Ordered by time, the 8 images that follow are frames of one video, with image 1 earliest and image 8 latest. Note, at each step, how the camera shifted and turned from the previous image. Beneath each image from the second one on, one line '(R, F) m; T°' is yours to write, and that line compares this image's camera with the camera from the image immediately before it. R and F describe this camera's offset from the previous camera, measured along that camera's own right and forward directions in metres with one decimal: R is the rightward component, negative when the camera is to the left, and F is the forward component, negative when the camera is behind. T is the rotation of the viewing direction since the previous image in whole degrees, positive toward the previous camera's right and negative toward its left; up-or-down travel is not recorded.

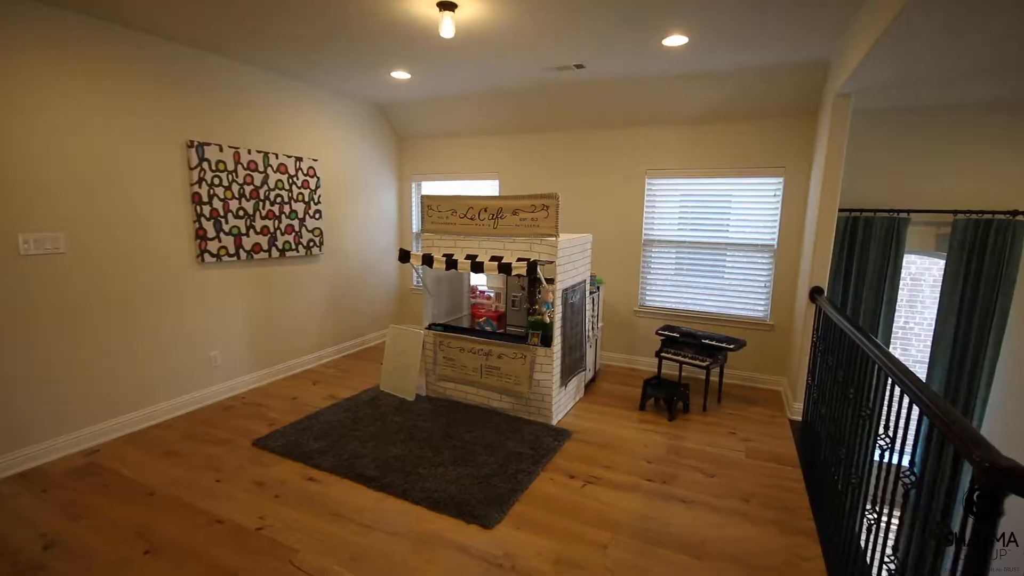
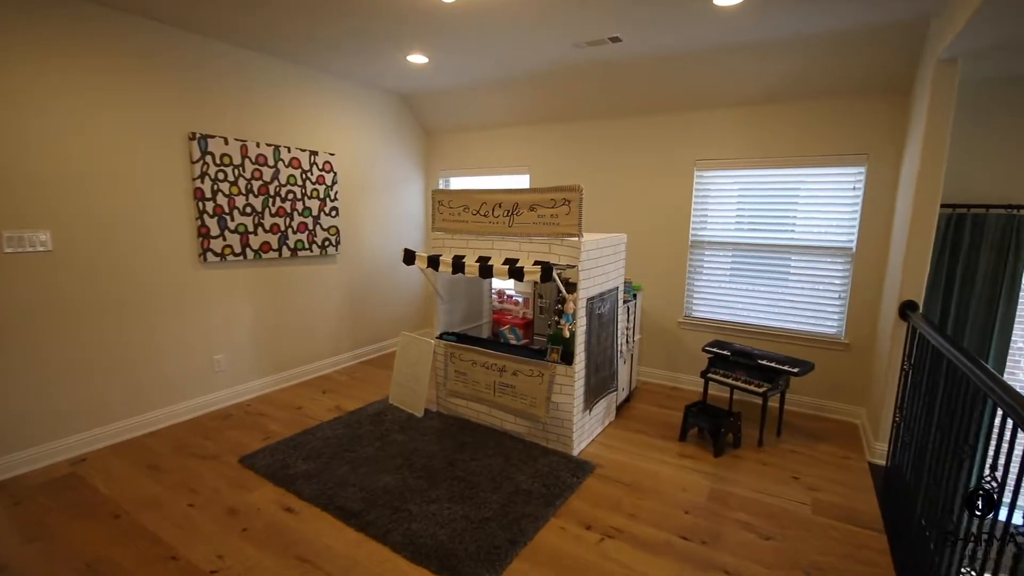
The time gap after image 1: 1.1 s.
(+0.2, +0.4) m; -6°
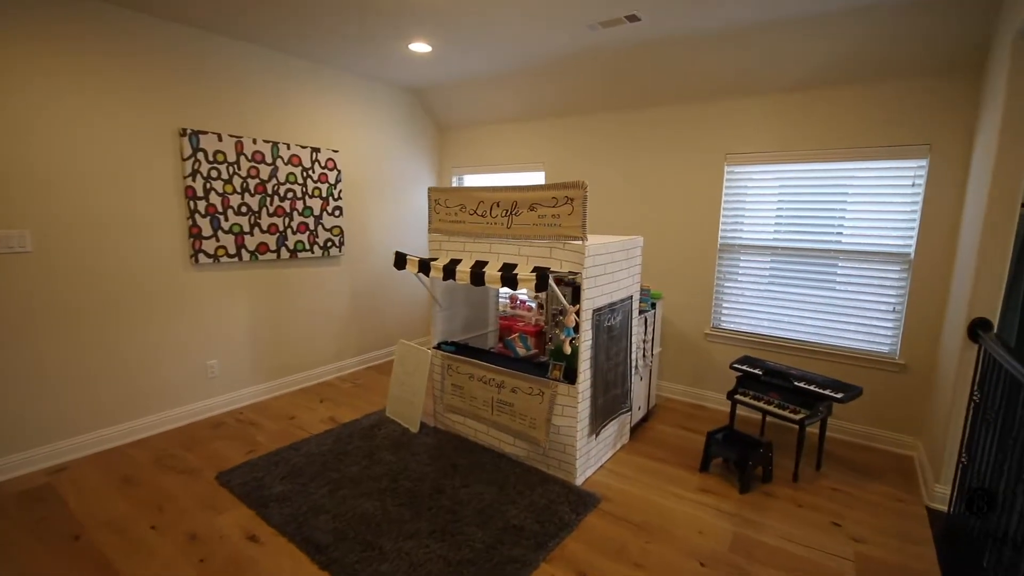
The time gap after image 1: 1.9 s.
(+0.2, +0.3) m; -4°
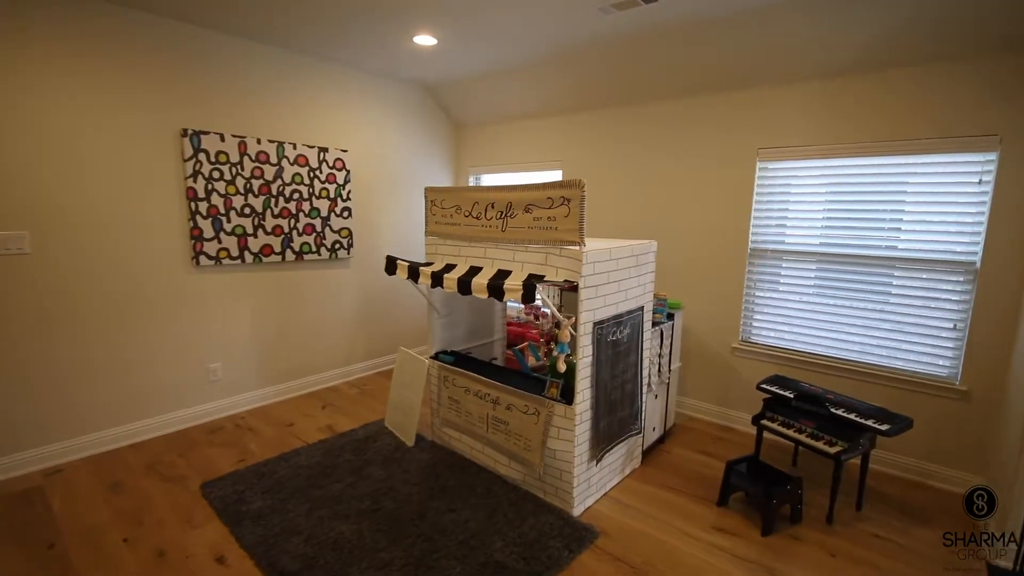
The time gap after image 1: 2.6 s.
(+0.2, +0.2) m; -5°
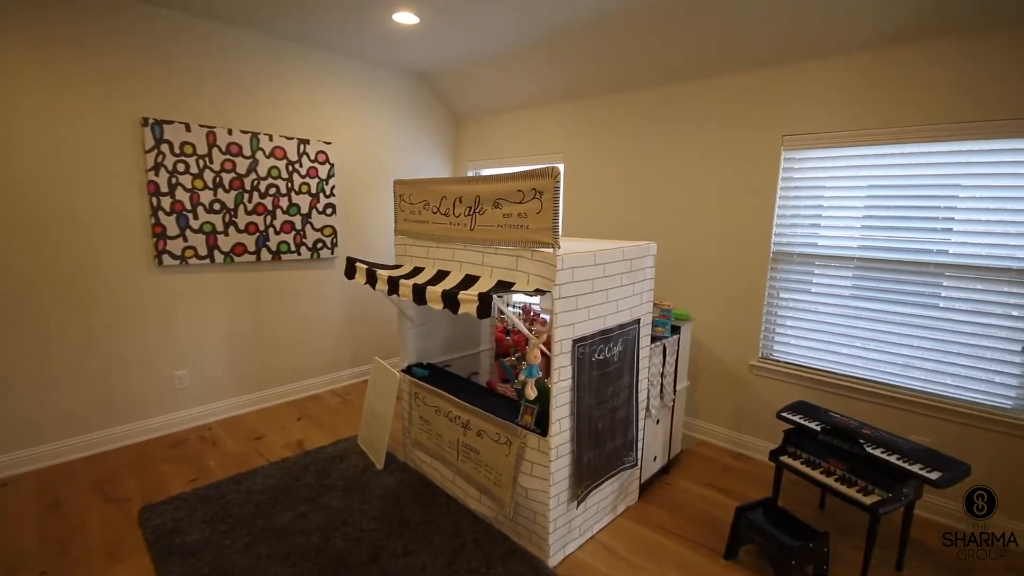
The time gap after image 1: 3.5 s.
(+0.2, +0.3) m; -3°
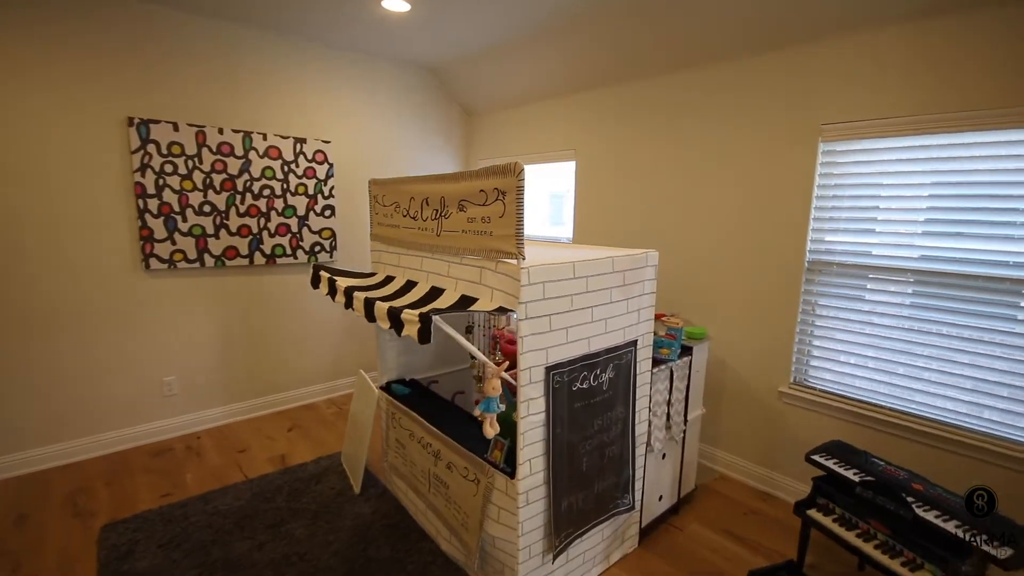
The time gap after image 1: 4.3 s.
(+0.2, +0.3) m; -5°
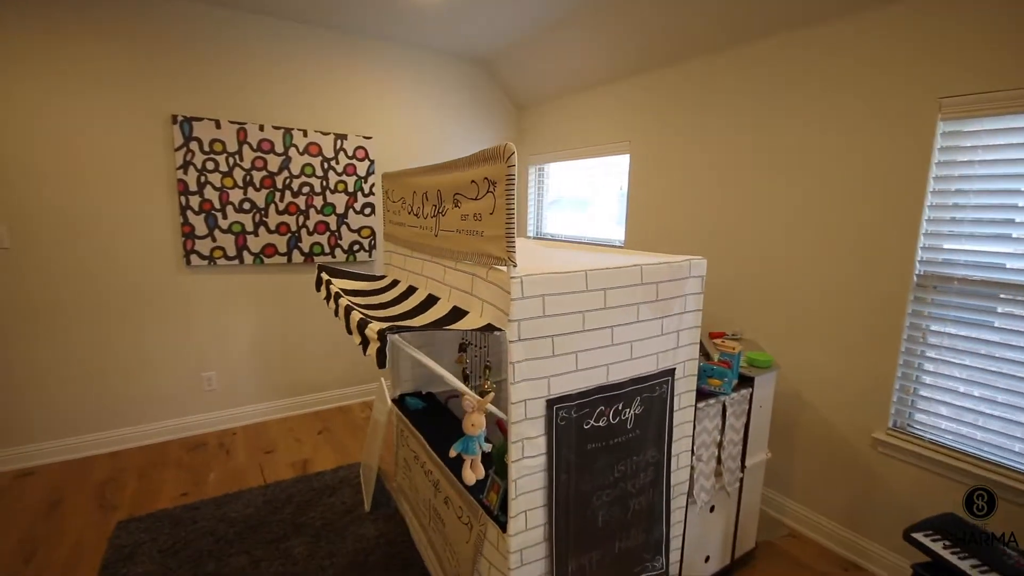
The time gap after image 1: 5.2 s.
(+0.2, +0.3) m; -9°
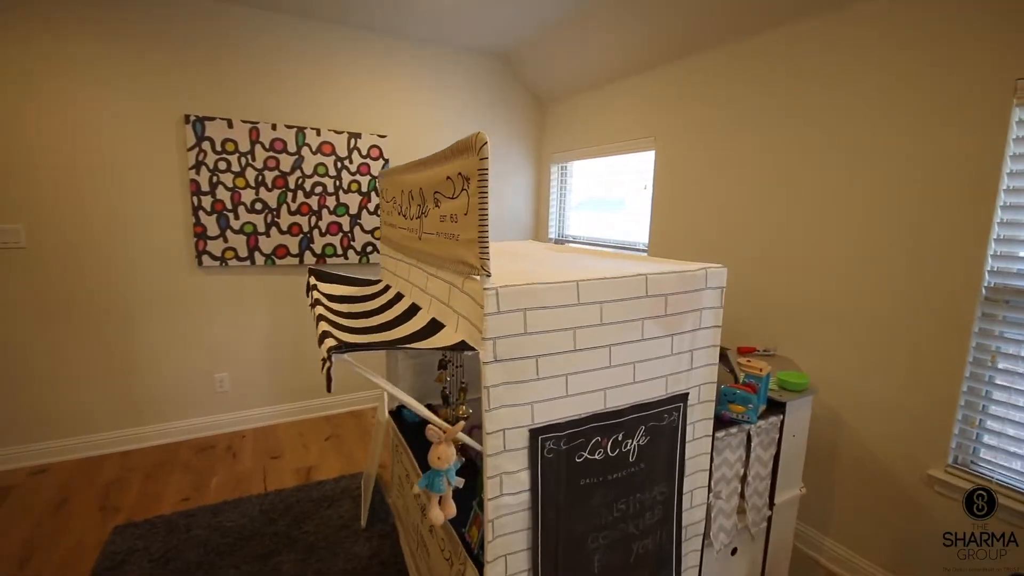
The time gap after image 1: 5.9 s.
(+0.1, +0.2) m; -4°
